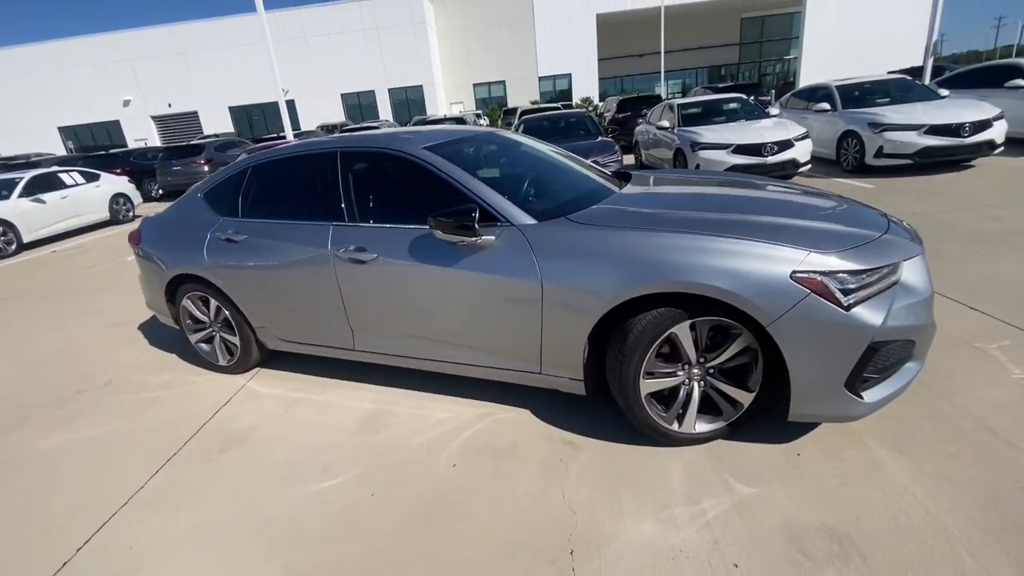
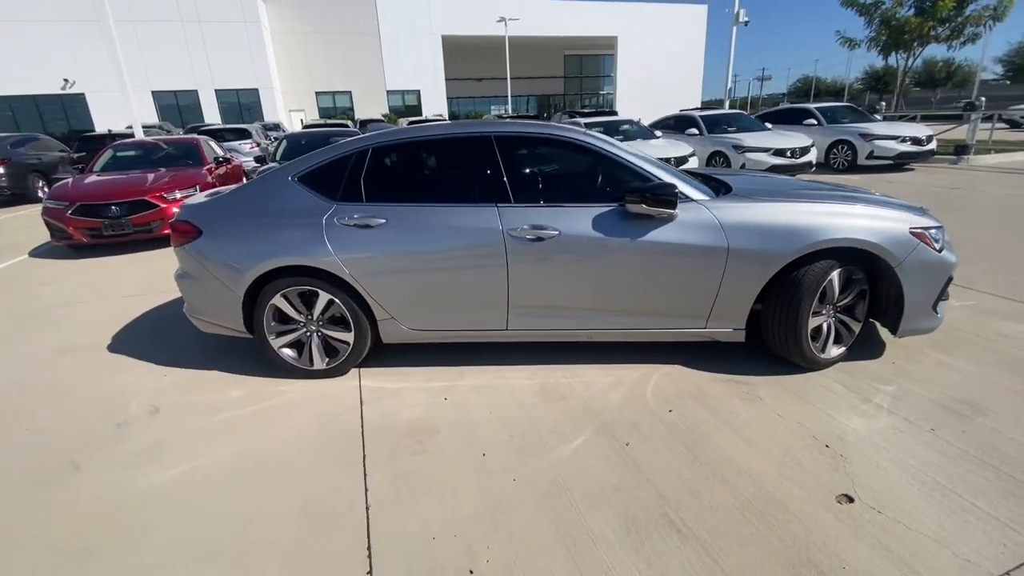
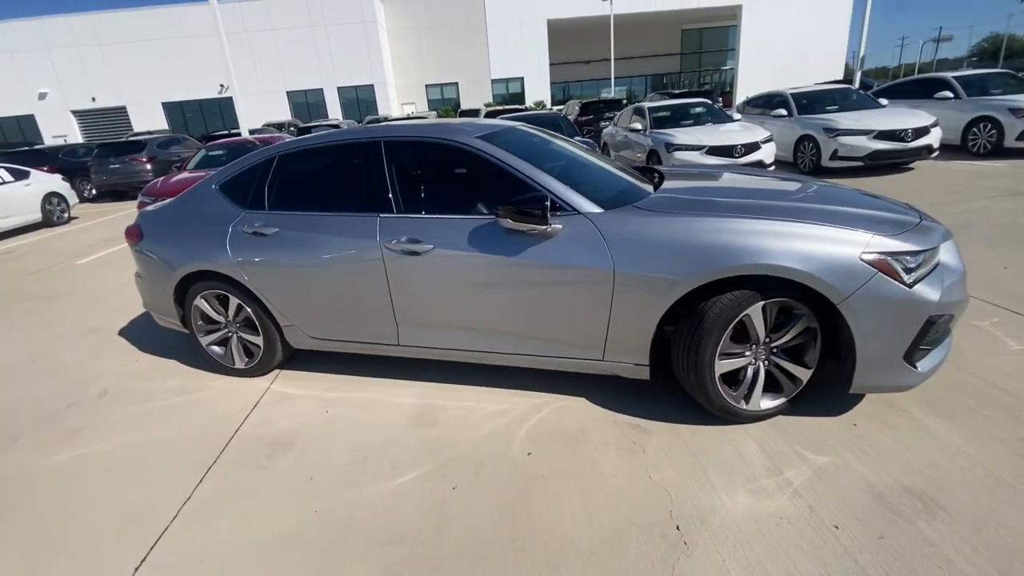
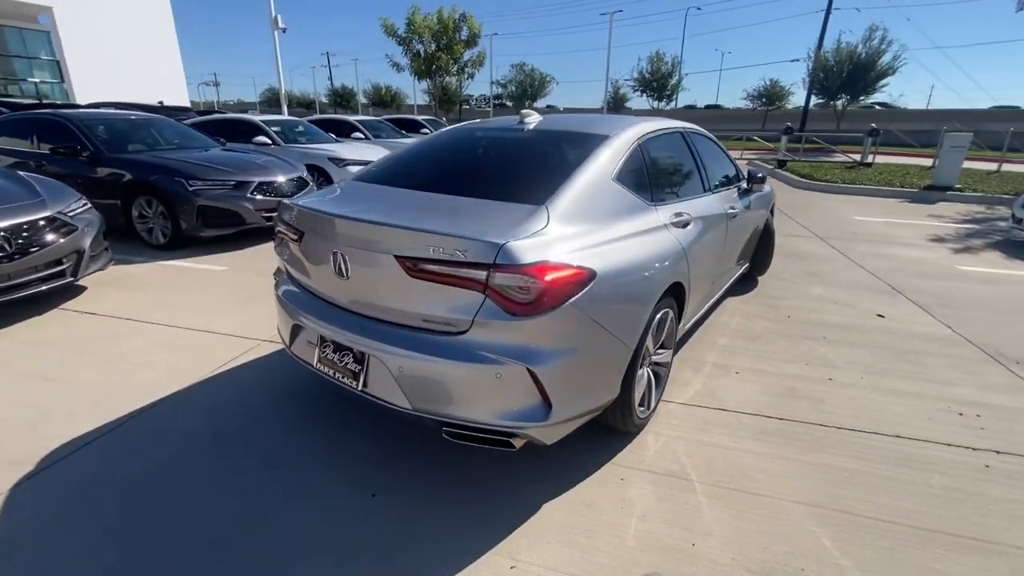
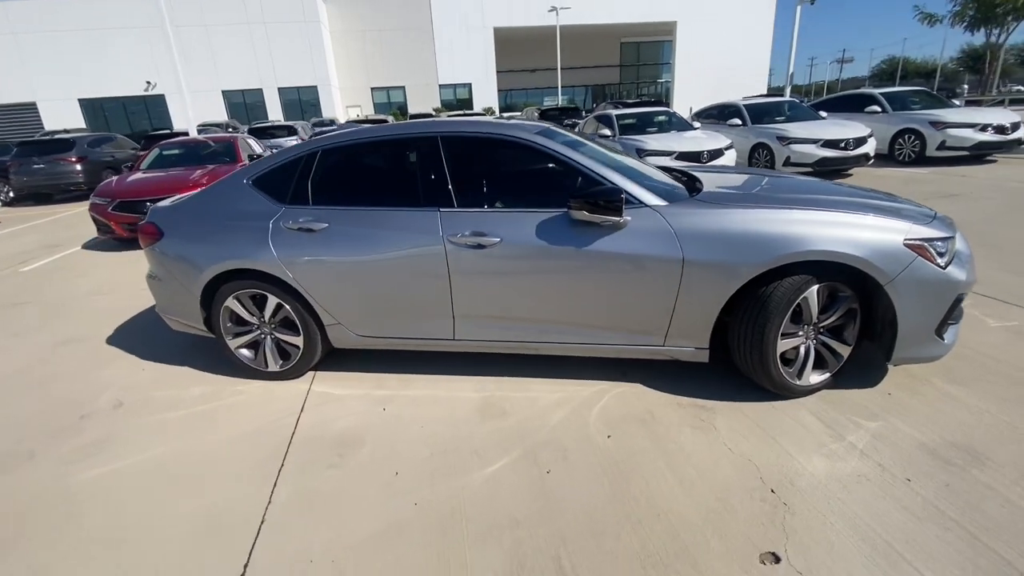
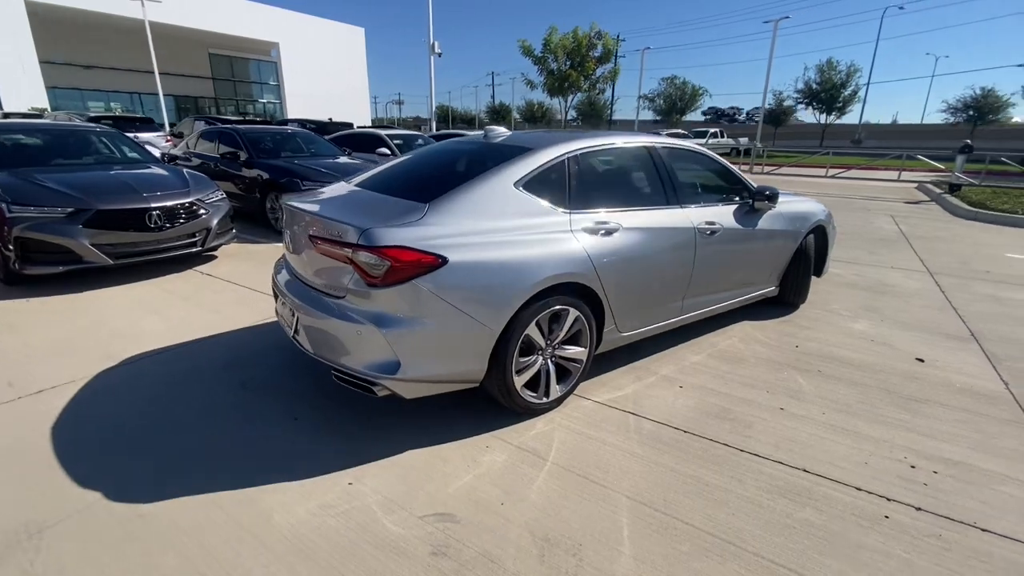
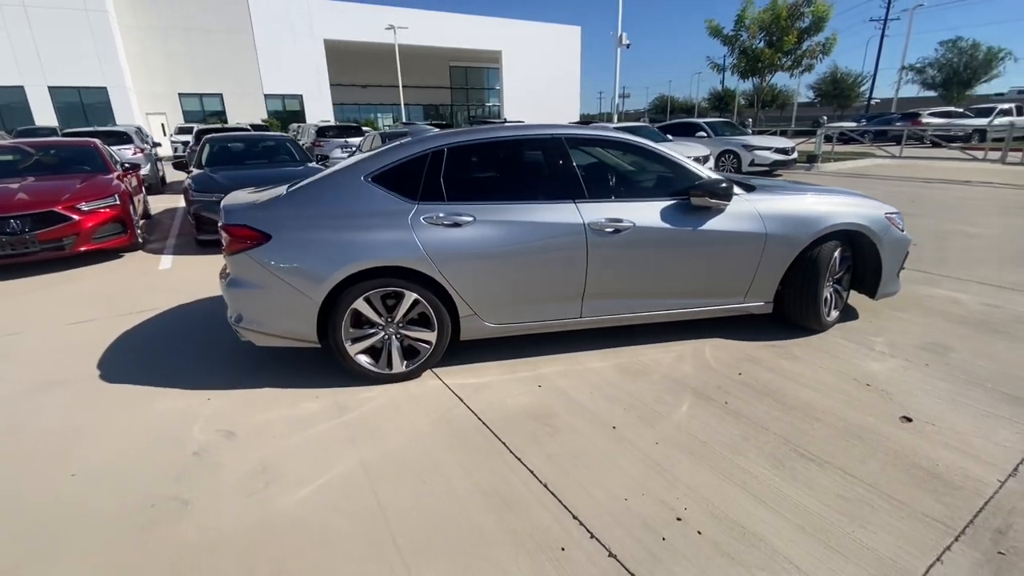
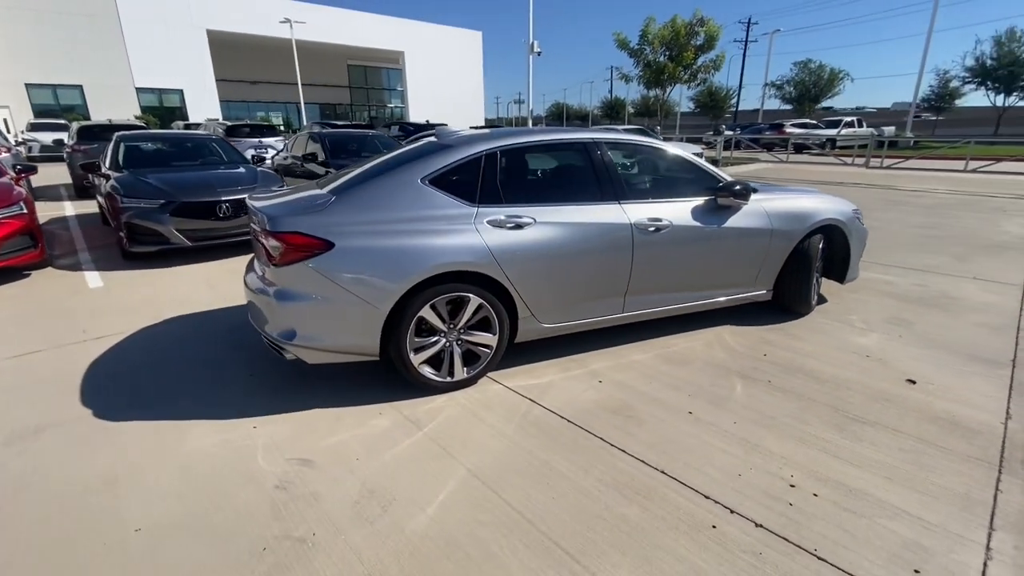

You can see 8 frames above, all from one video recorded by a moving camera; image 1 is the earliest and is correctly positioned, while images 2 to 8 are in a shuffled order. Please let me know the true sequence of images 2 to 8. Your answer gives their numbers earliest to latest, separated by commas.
3, 5, 2, 7, 8, 6, 4
